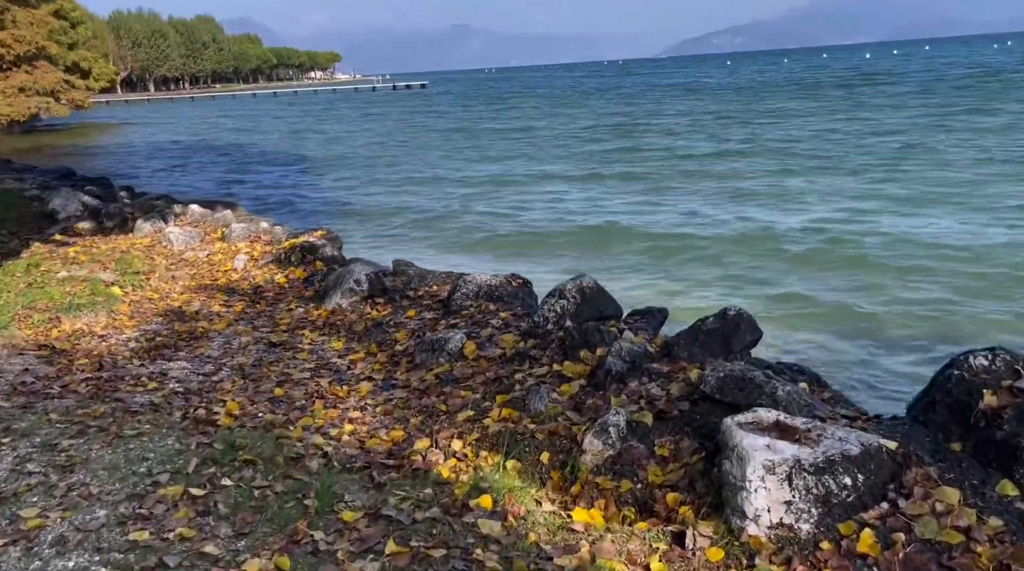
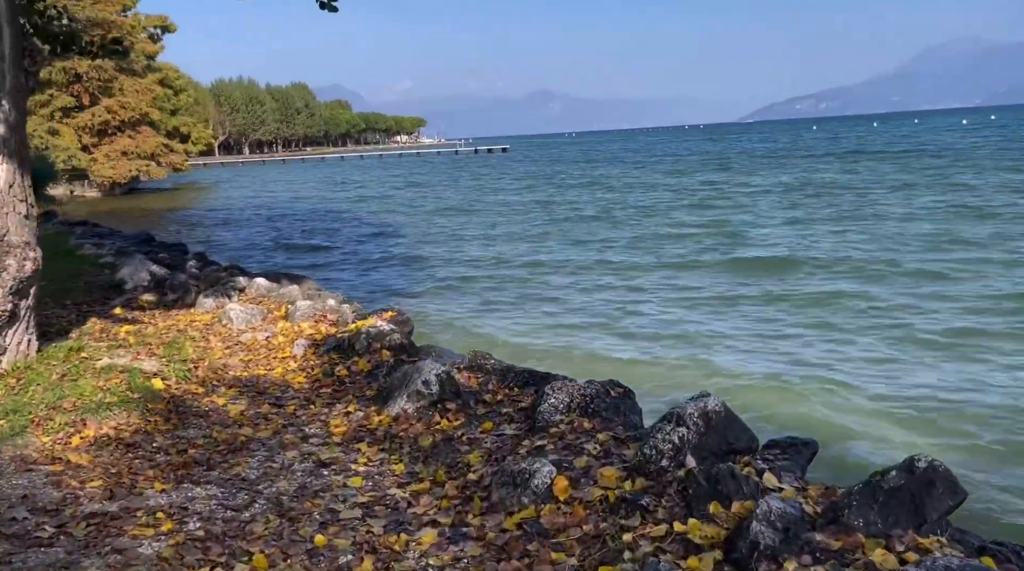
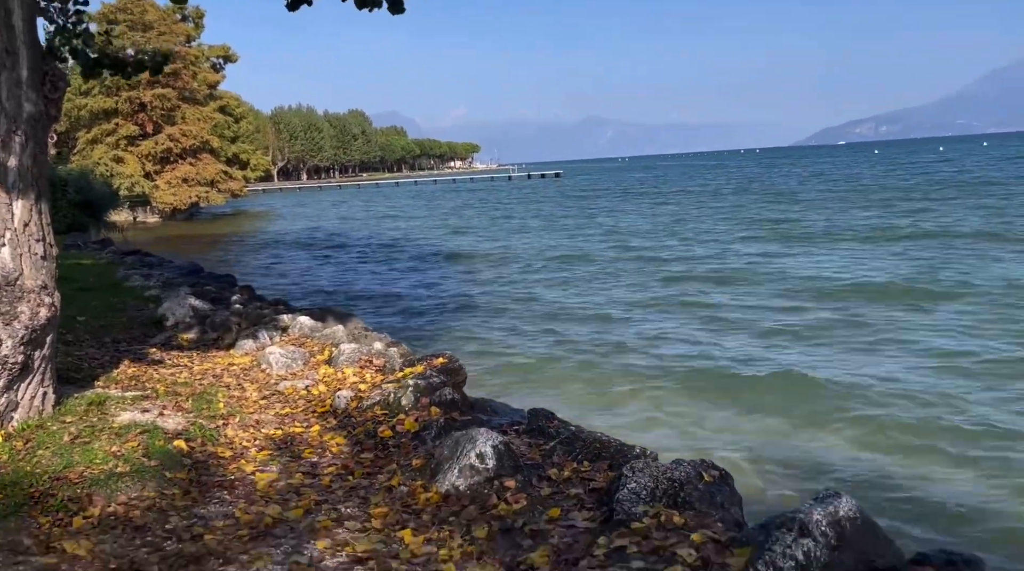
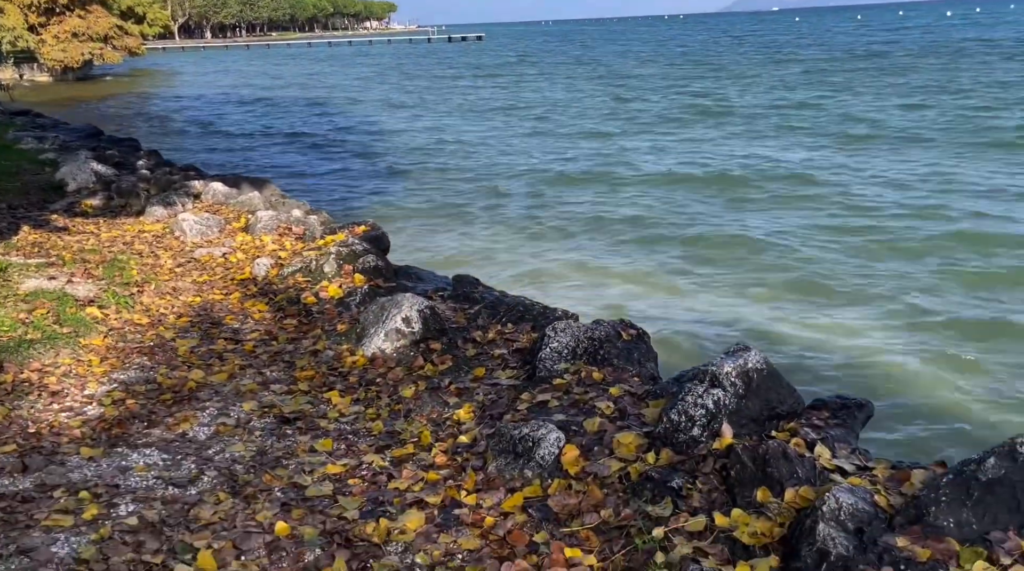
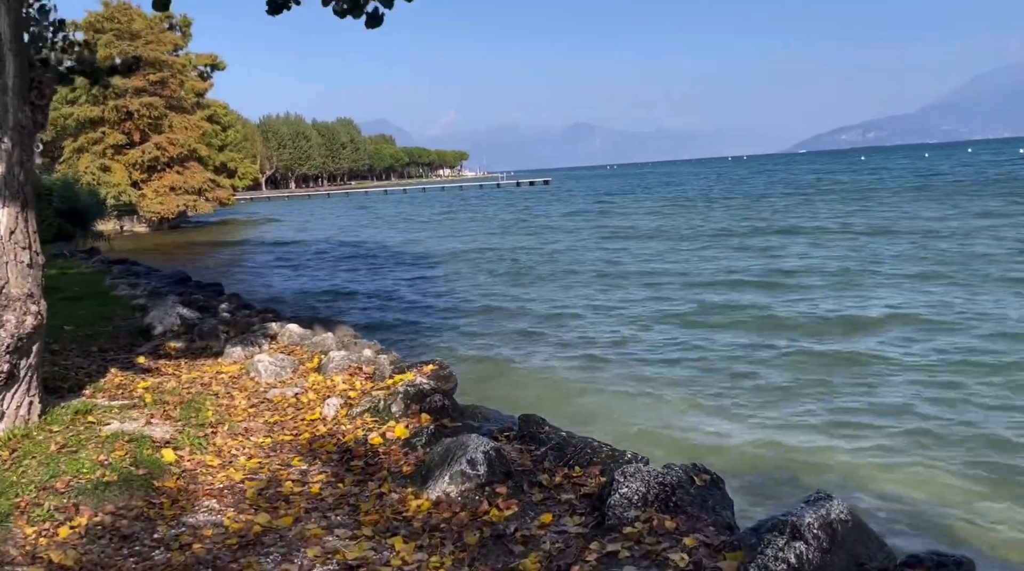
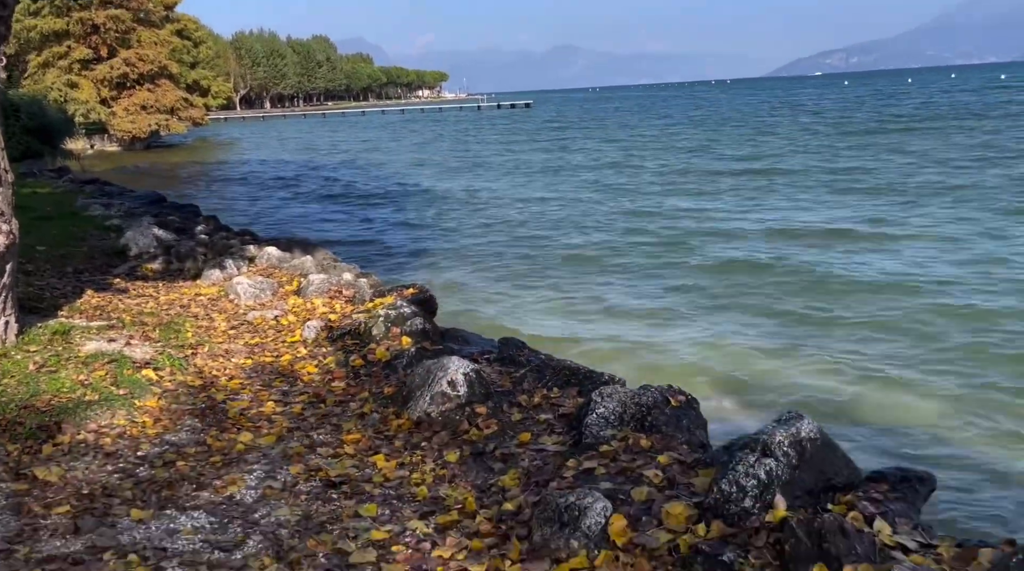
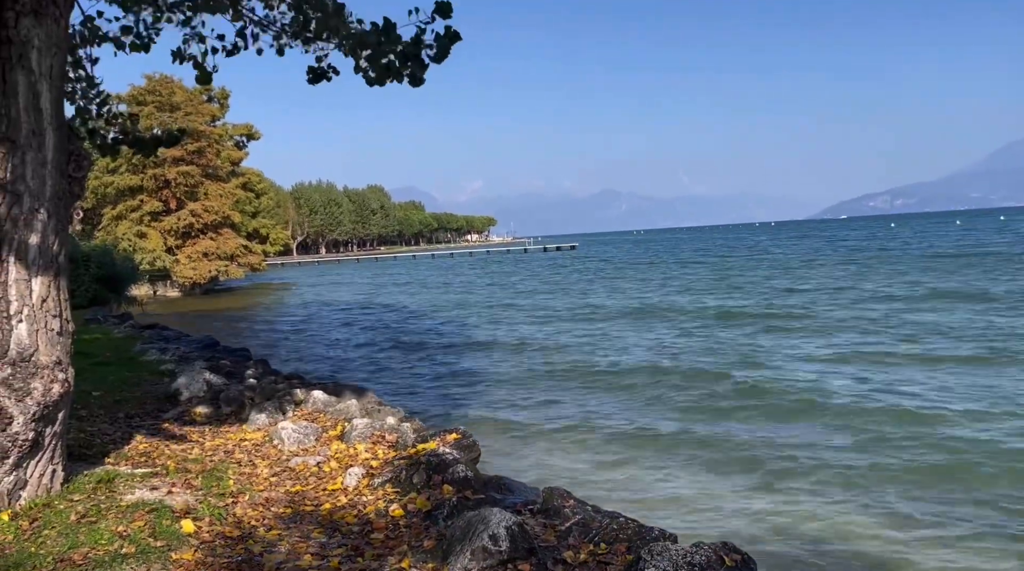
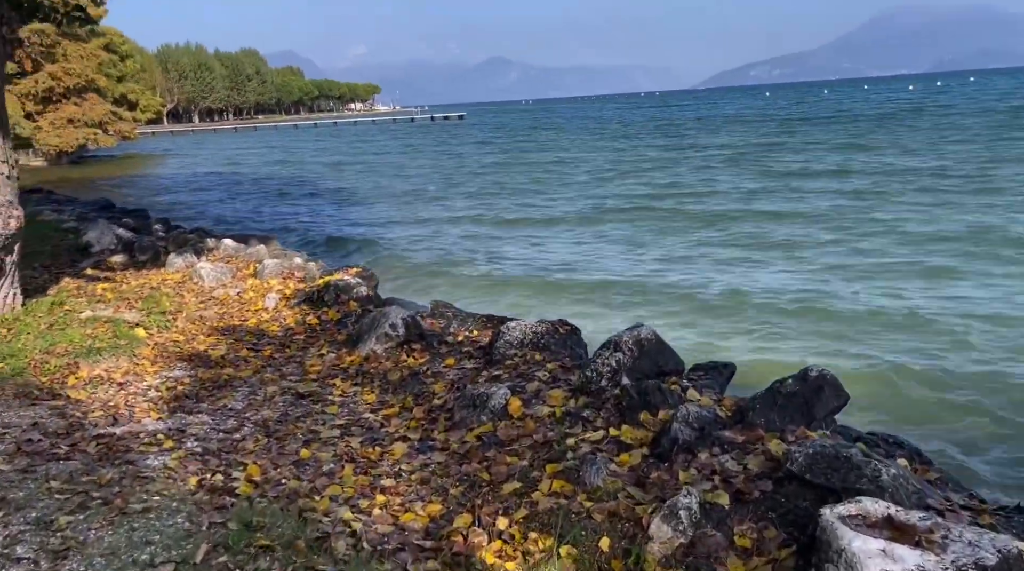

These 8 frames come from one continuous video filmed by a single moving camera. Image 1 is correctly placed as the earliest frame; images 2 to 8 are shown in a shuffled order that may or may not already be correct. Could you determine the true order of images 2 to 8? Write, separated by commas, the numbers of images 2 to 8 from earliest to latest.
8, 2, 5, 7, 3, 6, 4
